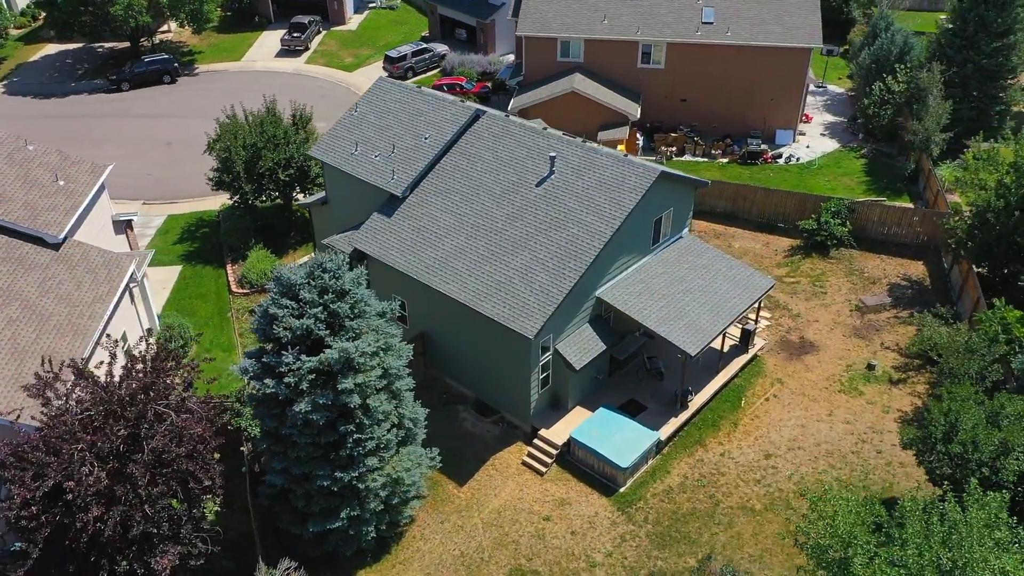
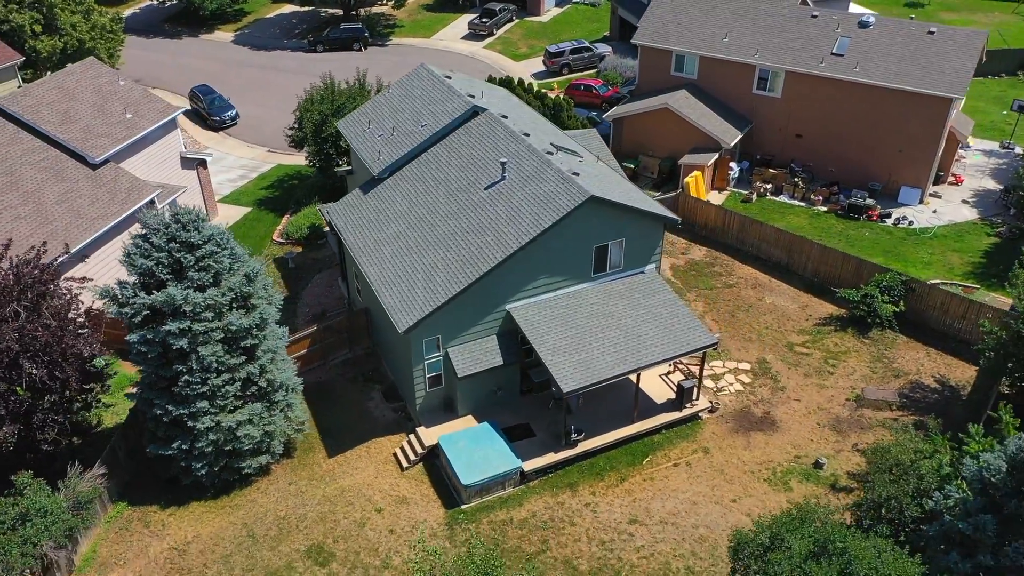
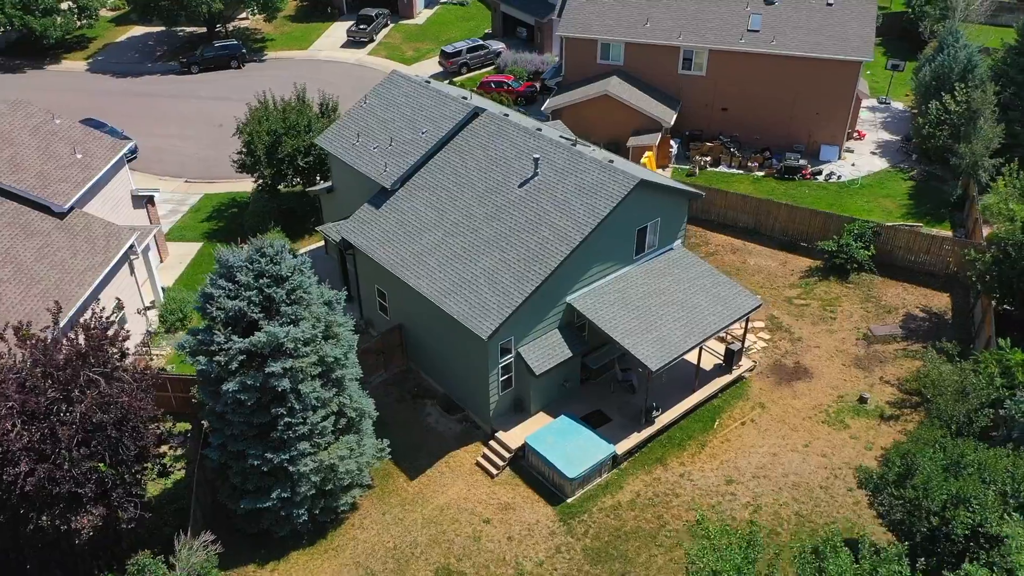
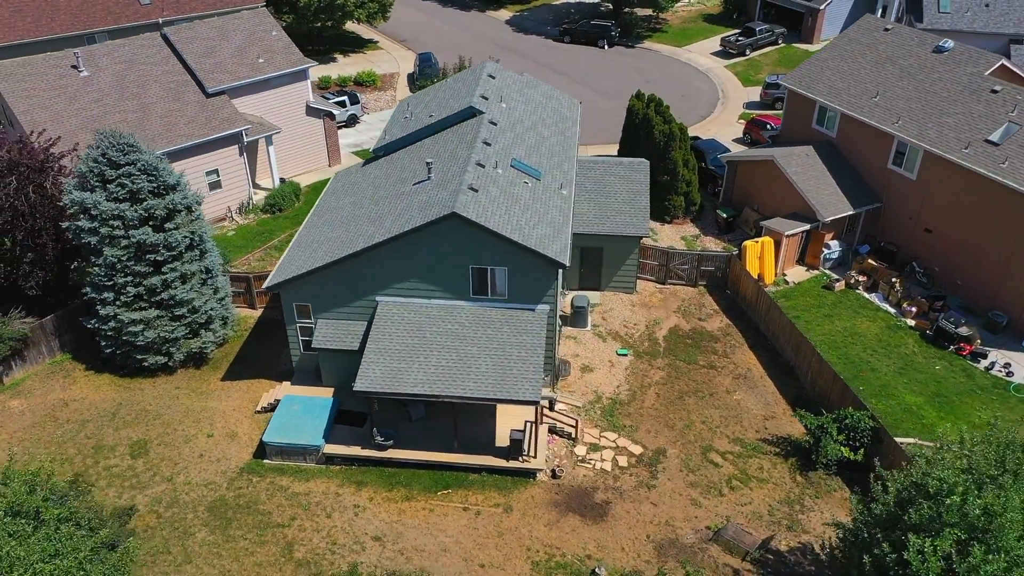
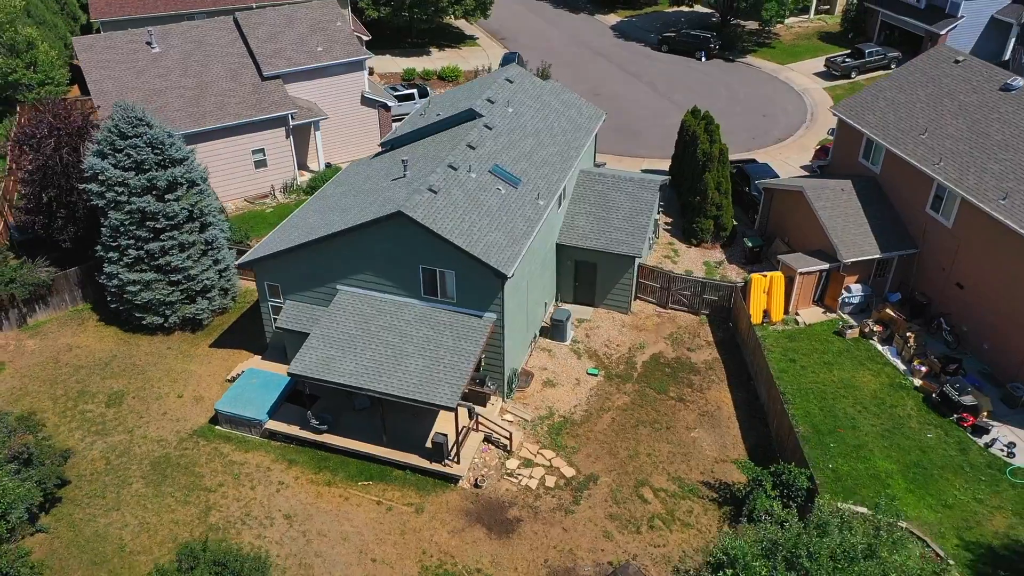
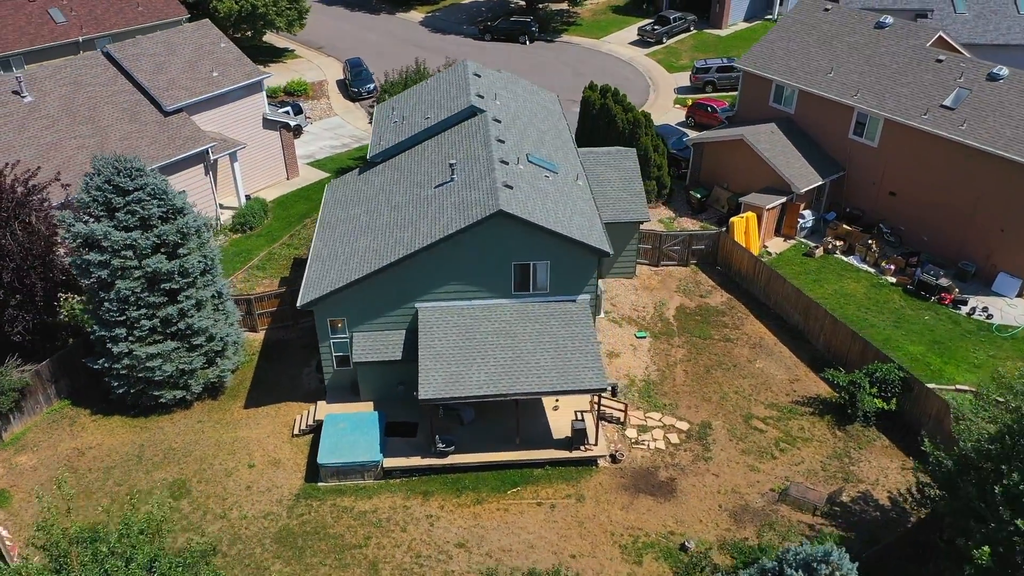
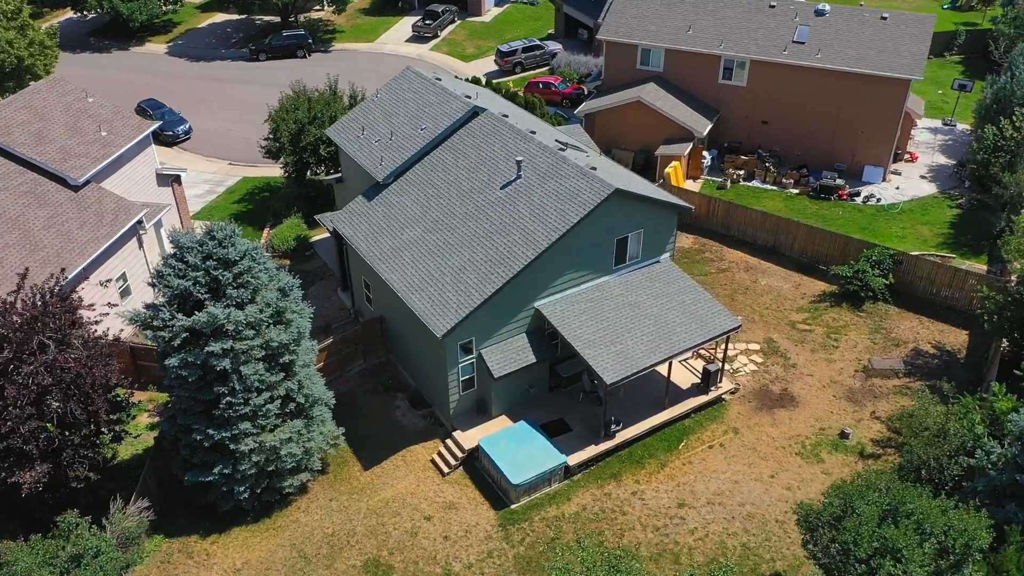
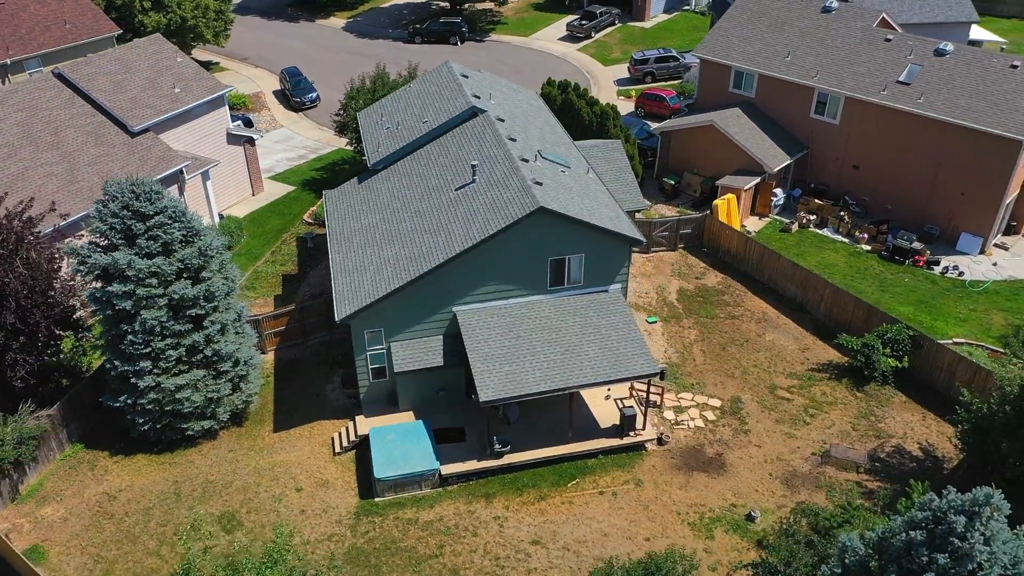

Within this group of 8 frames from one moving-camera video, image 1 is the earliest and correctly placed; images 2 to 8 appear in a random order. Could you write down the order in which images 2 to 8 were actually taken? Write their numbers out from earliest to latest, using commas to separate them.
3, 7, 2, 8, 6, 4, 5
